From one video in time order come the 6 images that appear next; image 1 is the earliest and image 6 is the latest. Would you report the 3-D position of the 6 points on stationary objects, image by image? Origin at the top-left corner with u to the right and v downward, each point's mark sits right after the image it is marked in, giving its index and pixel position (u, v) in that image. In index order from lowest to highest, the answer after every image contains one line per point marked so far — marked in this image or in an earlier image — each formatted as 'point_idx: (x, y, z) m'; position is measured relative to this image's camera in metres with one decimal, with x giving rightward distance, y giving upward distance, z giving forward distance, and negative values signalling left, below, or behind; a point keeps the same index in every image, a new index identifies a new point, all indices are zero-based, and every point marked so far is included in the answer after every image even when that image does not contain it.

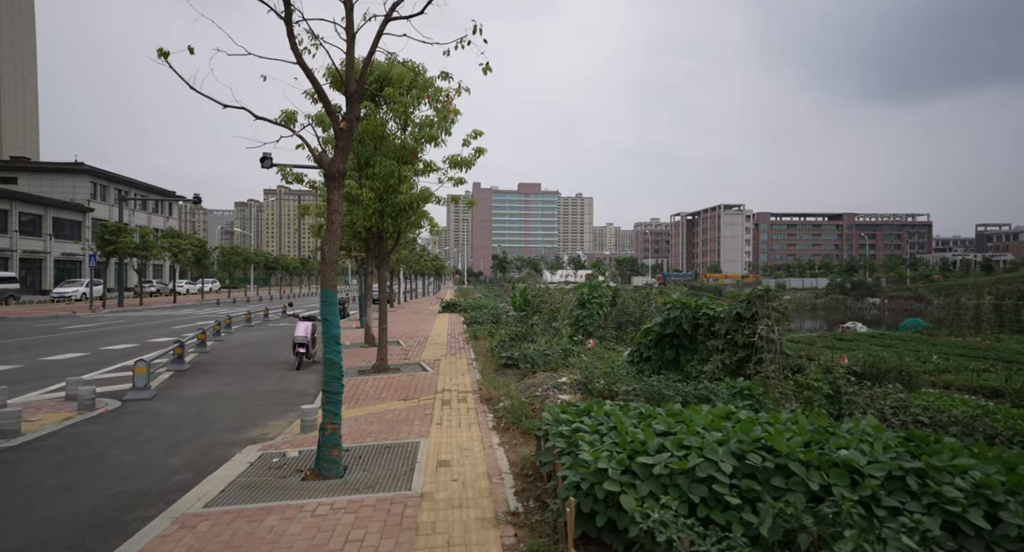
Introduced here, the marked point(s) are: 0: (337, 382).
0: (-1.5, -0.9, +4.1) m
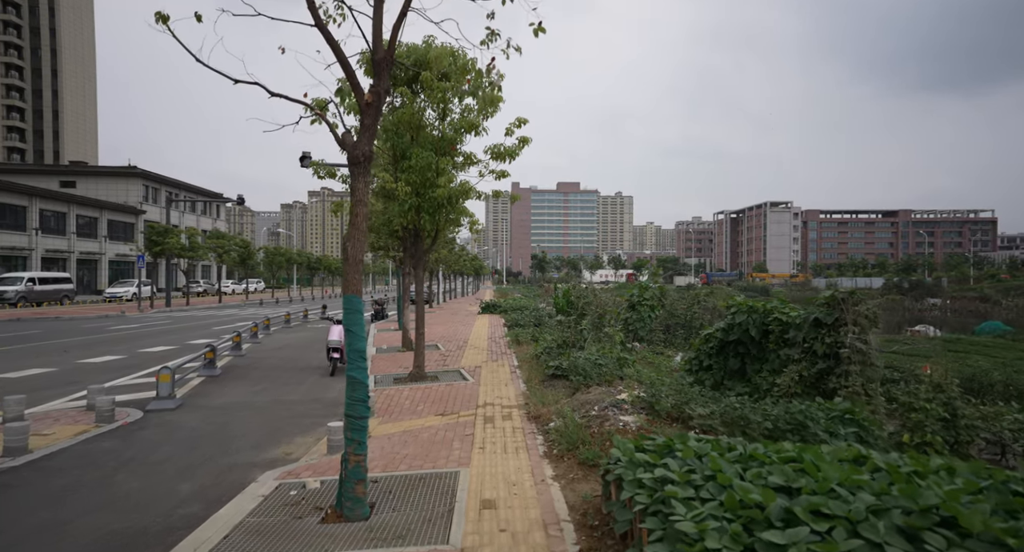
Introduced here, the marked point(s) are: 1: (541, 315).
0: (-1.1, -0.9, +3.4) m
1: (+1.1, -1.5, +17.9) m
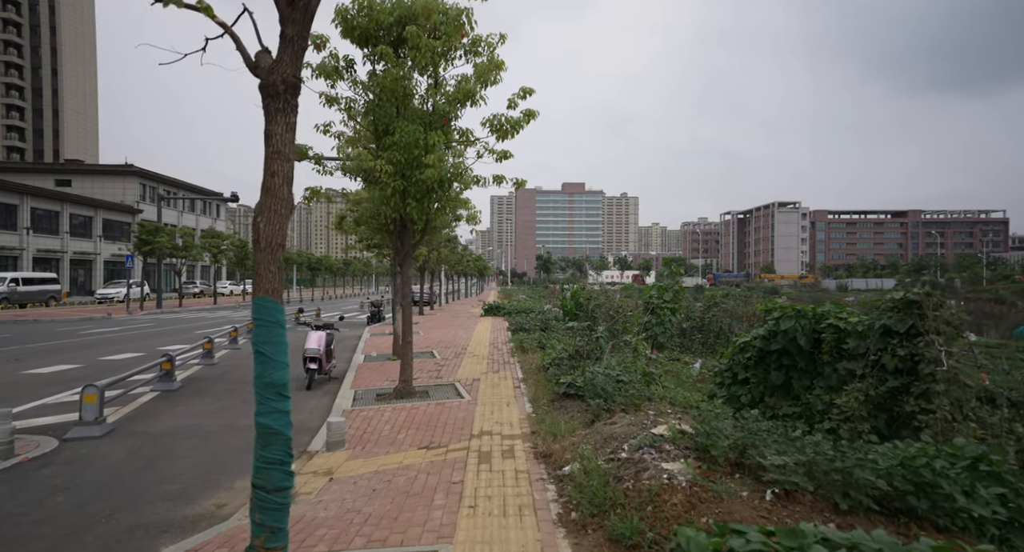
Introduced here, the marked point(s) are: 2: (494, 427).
0: (-1.1, -0.9, +2.2) m
1: (+1.2, -1.5, +16.7) m
2: (-0.2, -1.7, +5.3) m
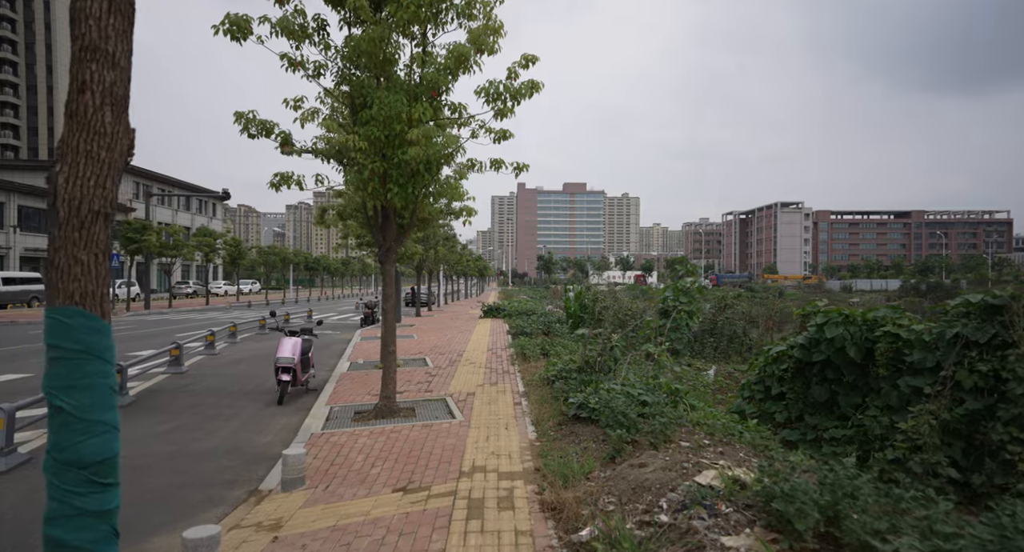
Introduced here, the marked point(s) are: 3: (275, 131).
0: (-1.1, -0.9, +1.2) m
1: (+1.2, -1.5, +15.7) m
2: (-0.2, -1.7, +4.3) m
3: (-3.0, +1.8, +5.9) m
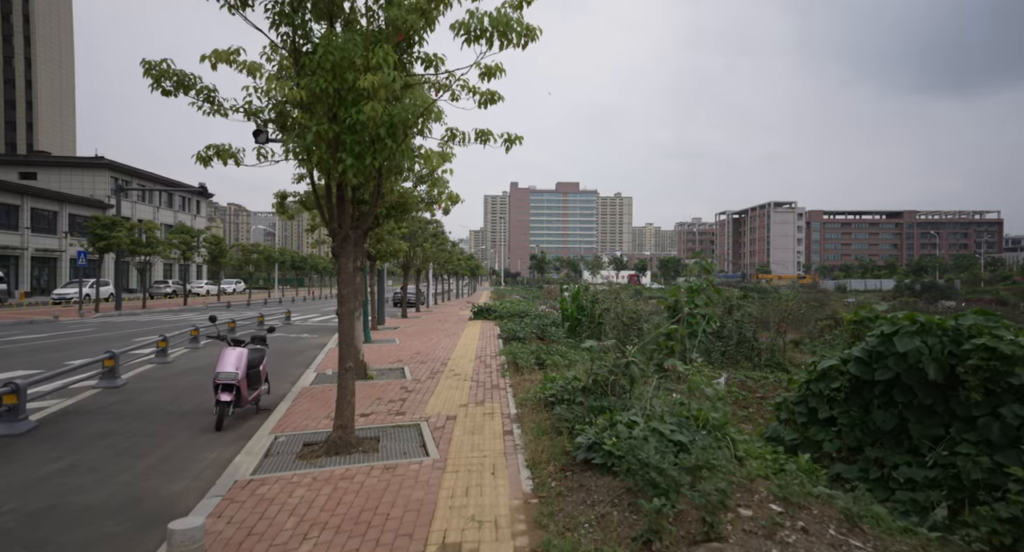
0: (-1.2, -0.9, -0.1) m
1: (+0.9, -1.5, +14.4) m
2: (-0.3, -1.7, +3.0) m
3: (-3.1, +1.9, +4.6) m
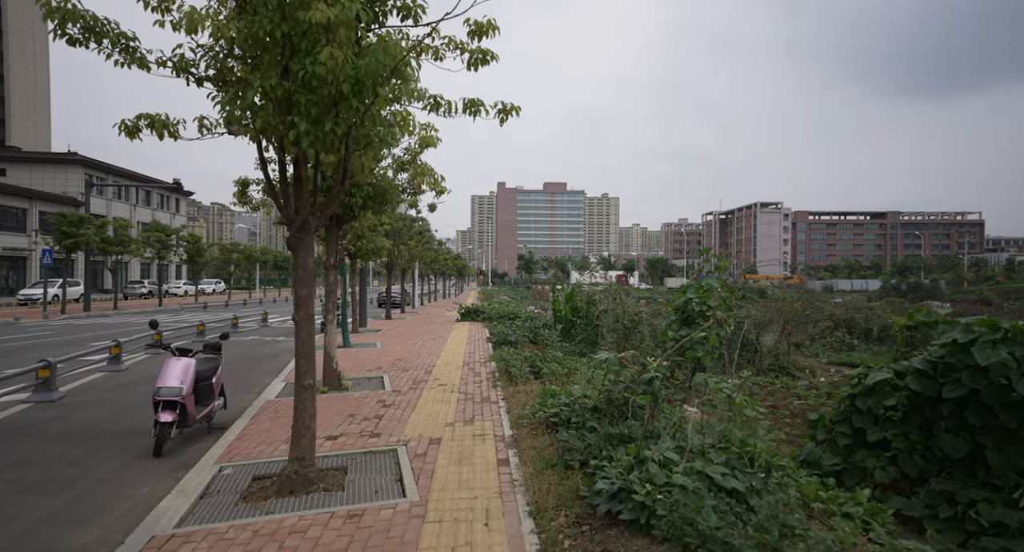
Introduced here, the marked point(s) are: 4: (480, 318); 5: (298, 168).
0: (-1.1, -0.8, -1.0) m
1: (+0.7, -1.5, +13.6) m
2: (-0.3, -1.6, +2.2) m
3: (-3.1, +1.9, +3.6) m
4: (-1.3, -1.8, +19.5) m
5: (-1.8, +0.9, +3.9) m
